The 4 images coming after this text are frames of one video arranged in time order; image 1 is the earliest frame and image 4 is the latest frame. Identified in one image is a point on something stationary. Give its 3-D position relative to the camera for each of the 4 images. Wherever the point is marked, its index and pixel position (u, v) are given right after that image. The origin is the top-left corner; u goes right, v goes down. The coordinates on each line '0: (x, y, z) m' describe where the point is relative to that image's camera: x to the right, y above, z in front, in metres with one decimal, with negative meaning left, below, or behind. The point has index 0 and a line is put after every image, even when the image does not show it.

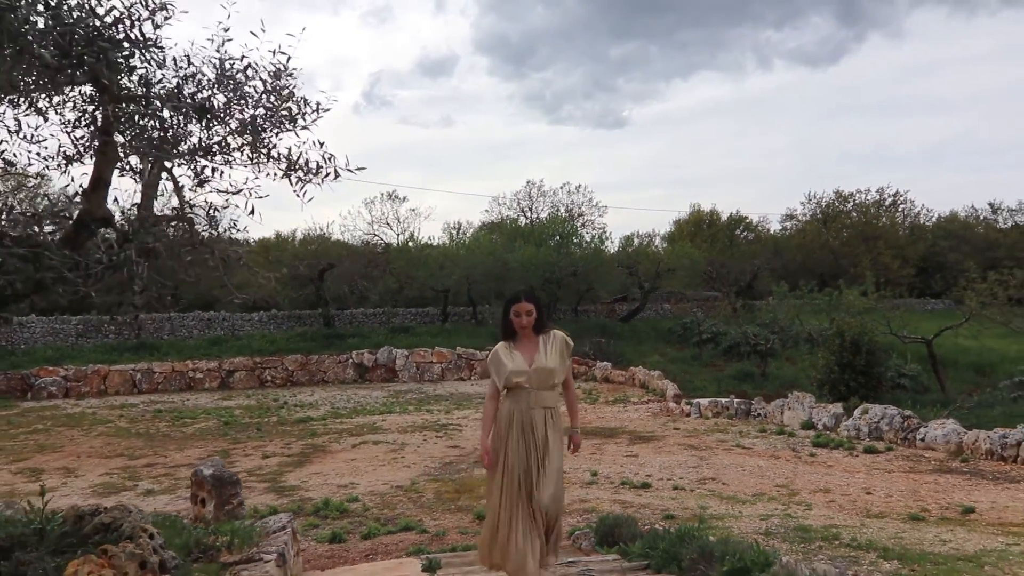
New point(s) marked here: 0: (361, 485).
0: (-2.1, -2.7, +10.5) m
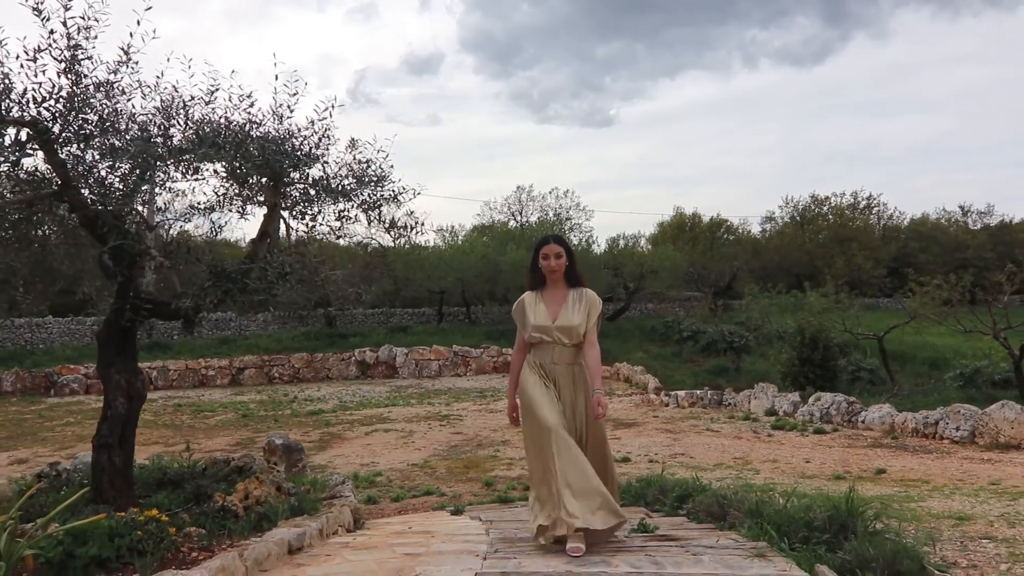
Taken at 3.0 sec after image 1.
0: (-2.1, -2.8, +12.1) m
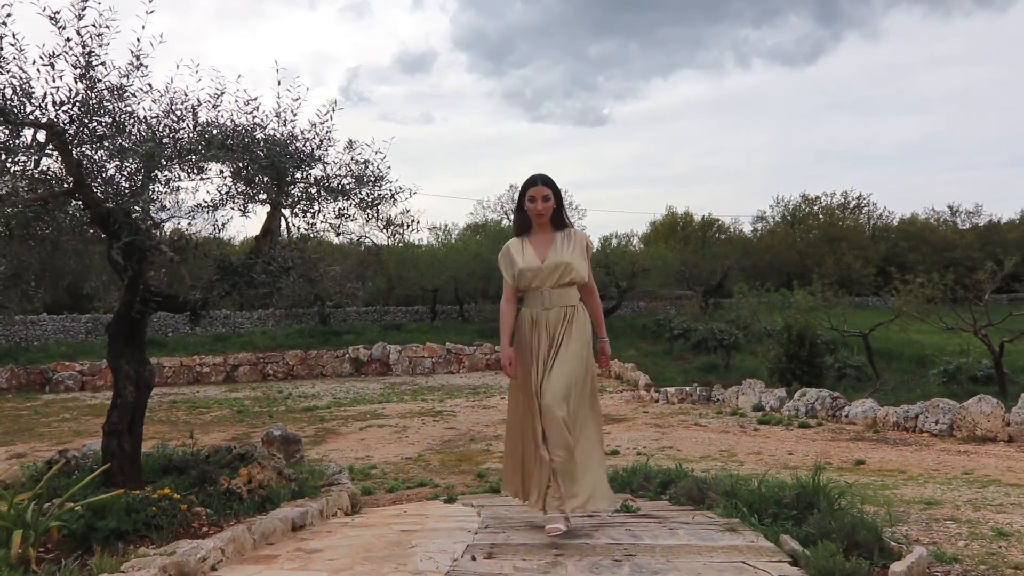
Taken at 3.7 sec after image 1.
0: (-2.2, -2.8, +12.4) m
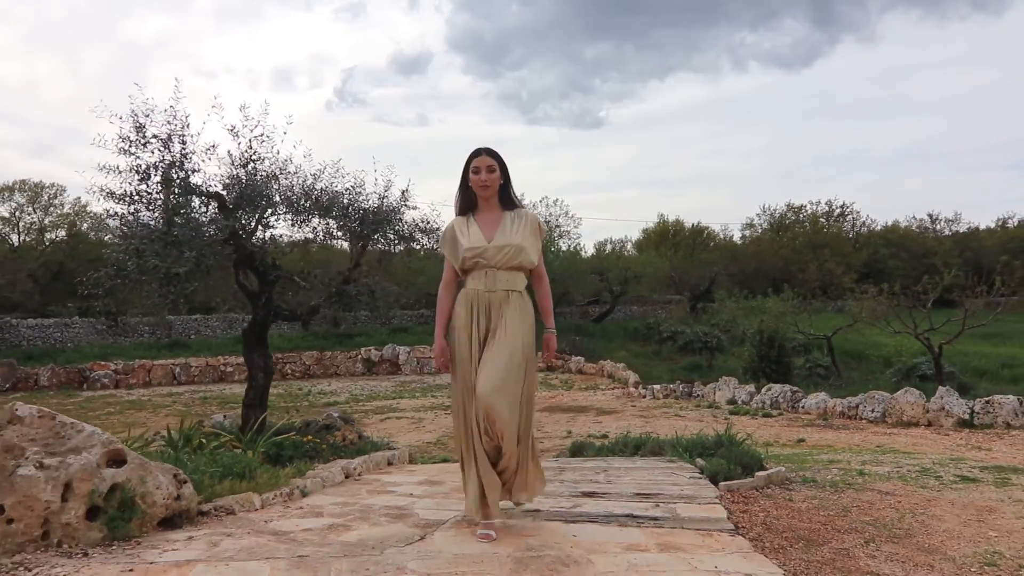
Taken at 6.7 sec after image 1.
0: (-2.1, -3.0, +14.5) m
